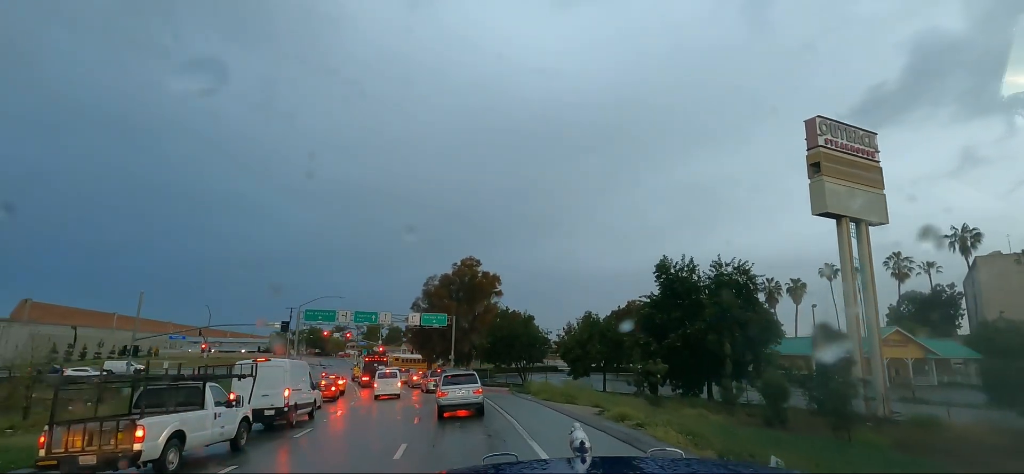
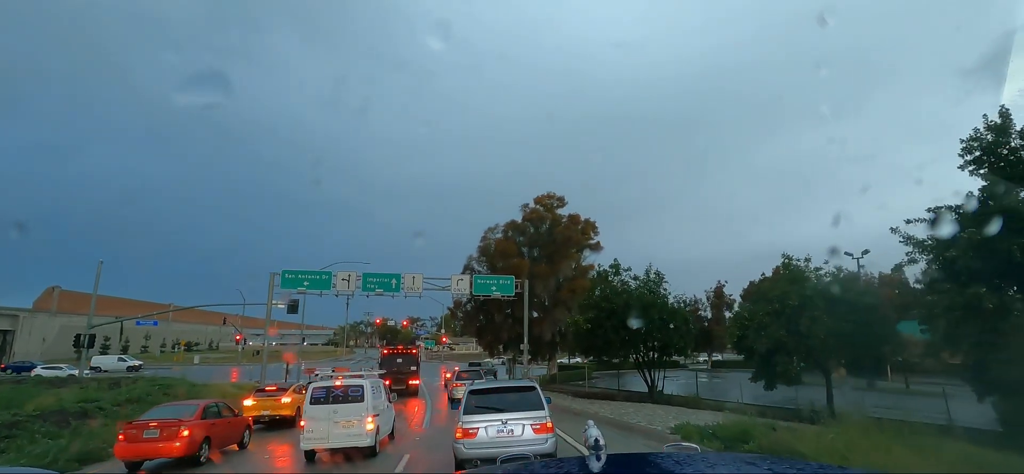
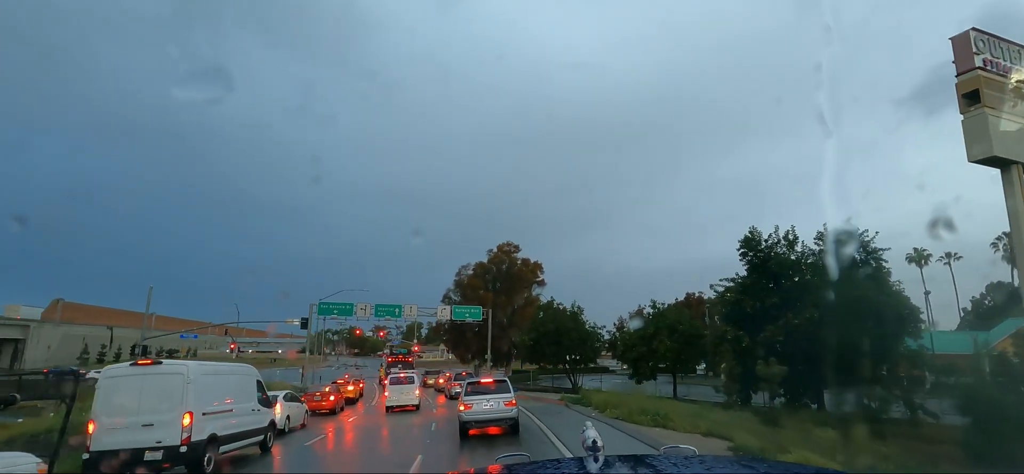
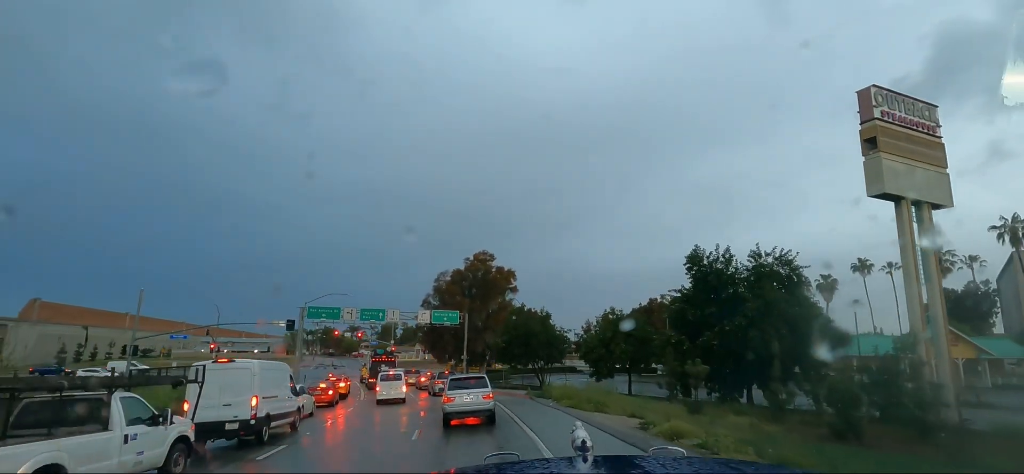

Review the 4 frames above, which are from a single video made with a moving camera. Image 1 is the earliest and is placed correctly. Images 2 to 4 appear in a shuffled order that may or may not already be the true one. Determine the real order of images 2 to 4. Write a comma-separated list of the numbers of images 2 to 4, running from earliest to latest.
4, 3, 2
